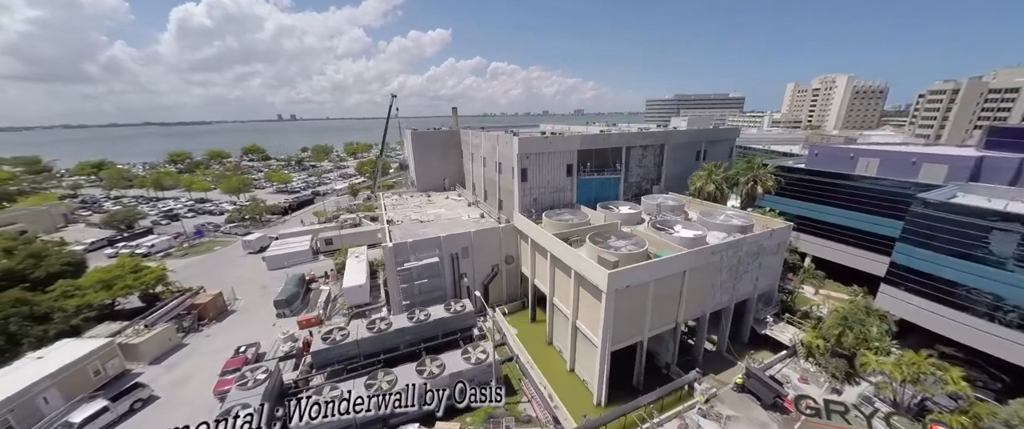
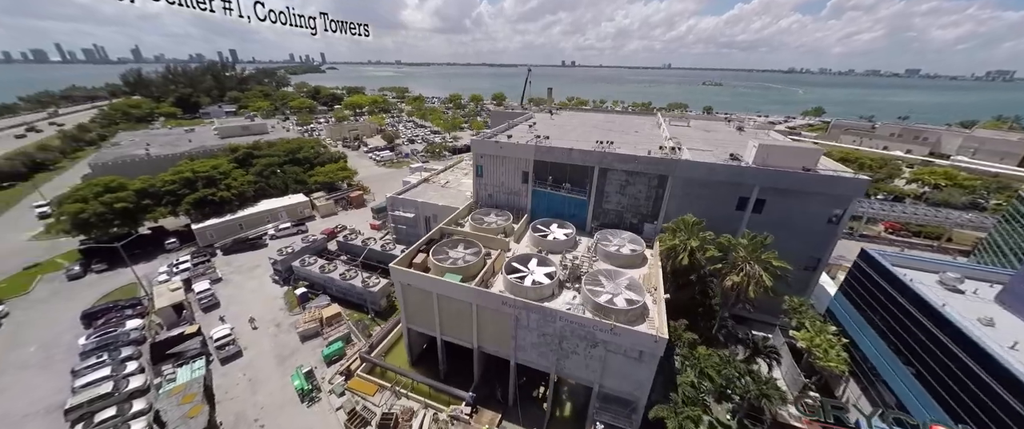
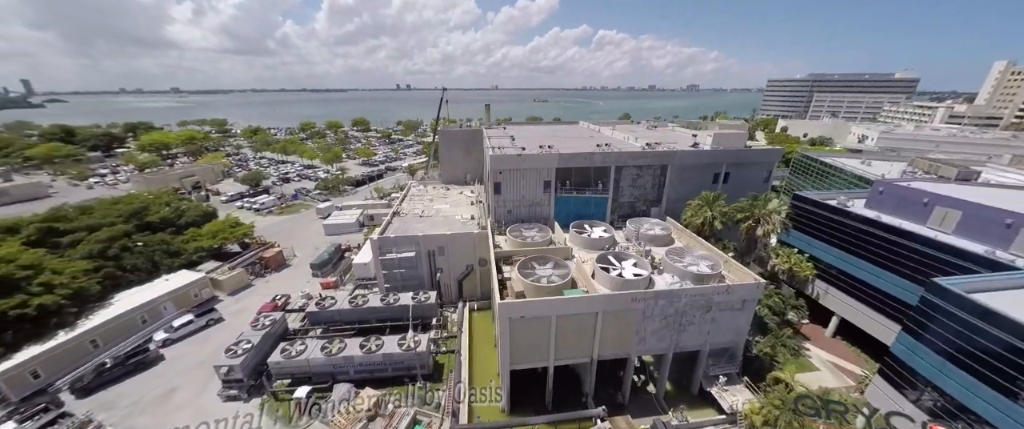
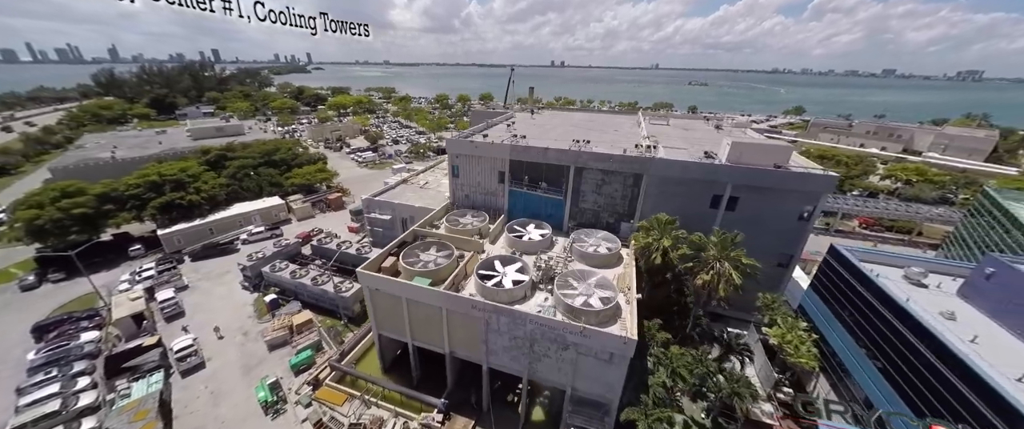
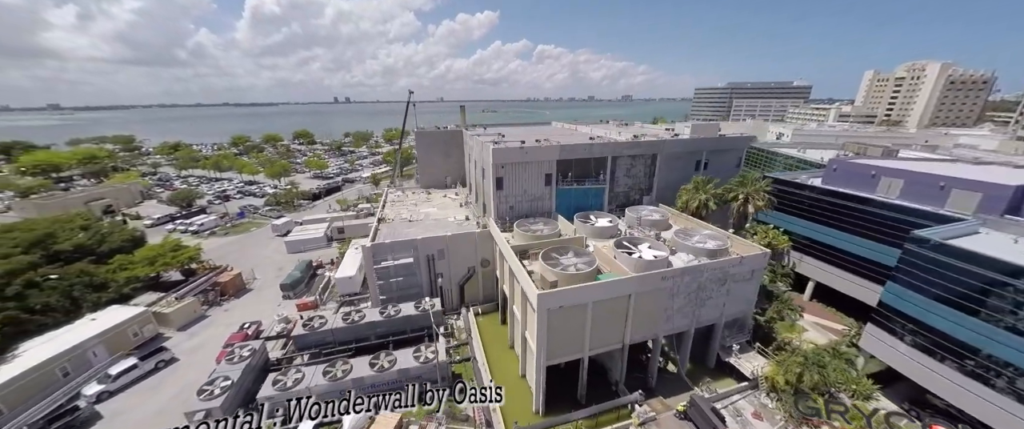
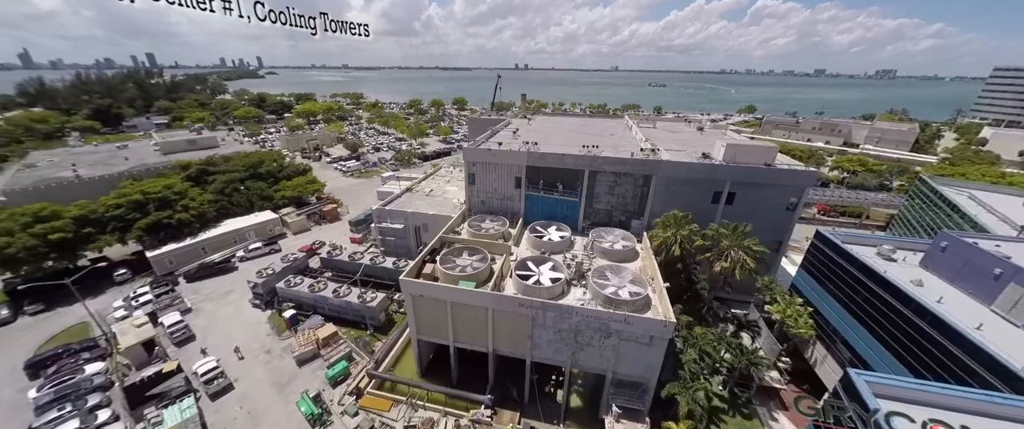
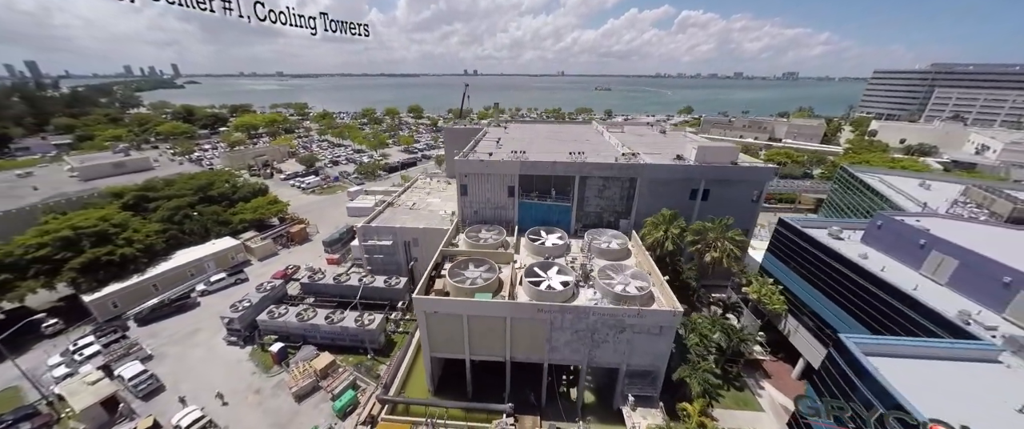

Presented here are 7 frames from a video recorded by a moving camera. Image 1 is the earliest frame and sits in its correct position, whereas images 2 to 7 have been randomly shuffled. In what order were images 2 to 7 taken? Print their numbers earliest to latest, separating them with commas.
5, 3, 7, 6, 2, 4
